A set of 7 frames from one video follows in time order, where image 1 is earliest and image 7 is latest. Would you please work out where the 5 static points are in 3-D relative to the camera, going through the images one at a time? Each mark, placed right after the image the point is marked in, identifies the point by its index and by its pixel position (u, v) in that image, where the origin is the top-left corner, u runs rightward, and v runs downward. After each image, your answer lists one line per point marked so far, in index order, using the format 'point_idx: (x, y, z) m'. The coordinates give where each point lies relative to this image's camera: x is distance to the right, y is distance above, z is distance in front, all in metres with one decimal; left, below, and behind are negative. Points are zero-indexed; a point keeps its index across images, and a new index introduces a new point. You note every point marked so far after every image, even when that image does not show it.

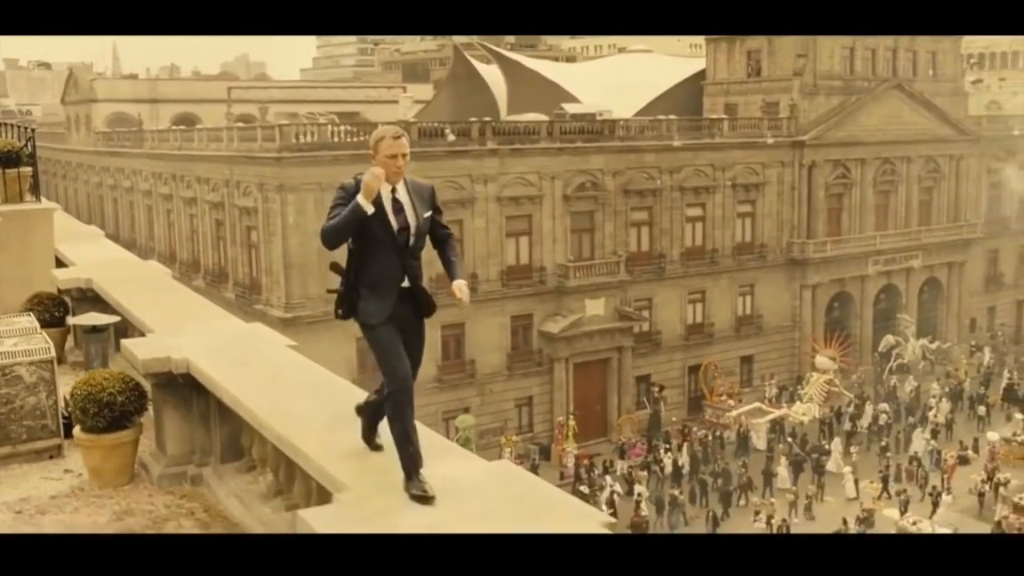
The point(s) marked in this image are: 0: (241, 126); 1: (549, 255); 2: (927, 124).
0: (-1.4, +0.9, +6.0) m
1: (+0.2, +0.2, +6.5) m
2: (+2.6, +1.0, +7.1) m
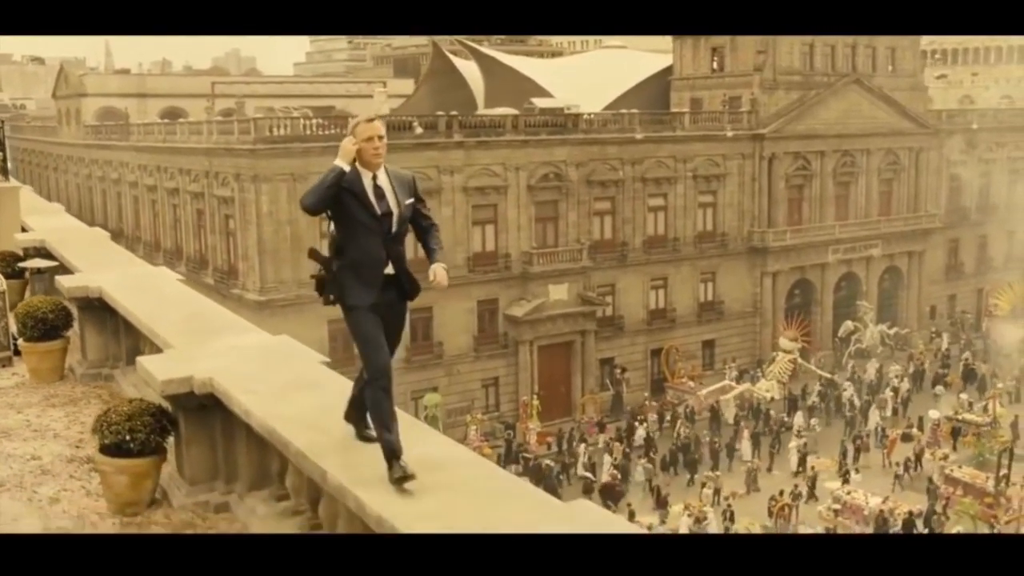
0: (-1.6, +0.9, +6.4) m
1: (0.0, +0.3, +6.8) m
2: (+2.4, +1.1, +7.3) m
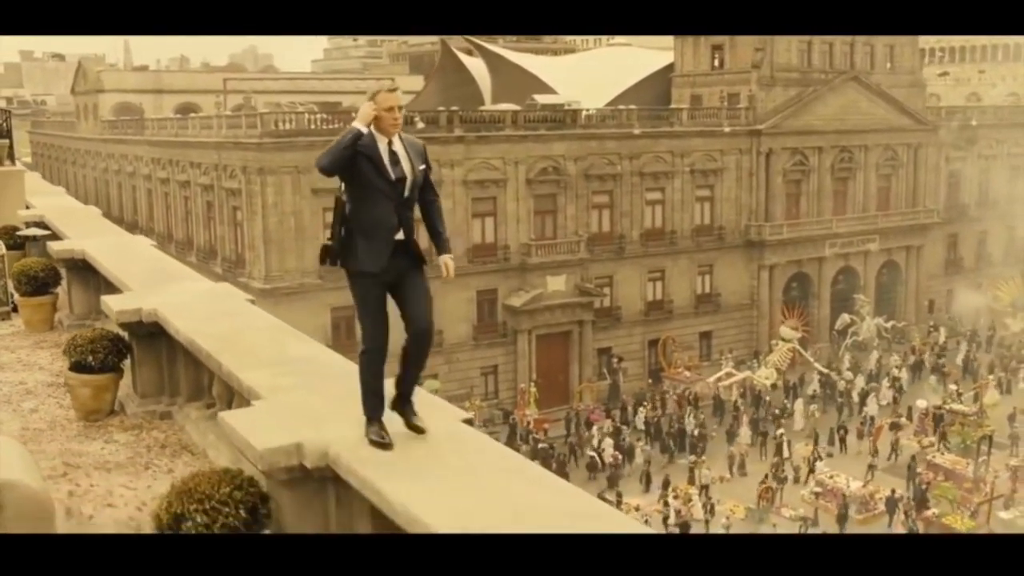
0: (-1.6, +1.0, +6.6) m
1: (0.0, +0.3, +7.0) m
2: (+2.4, +1.1, +7.4) m
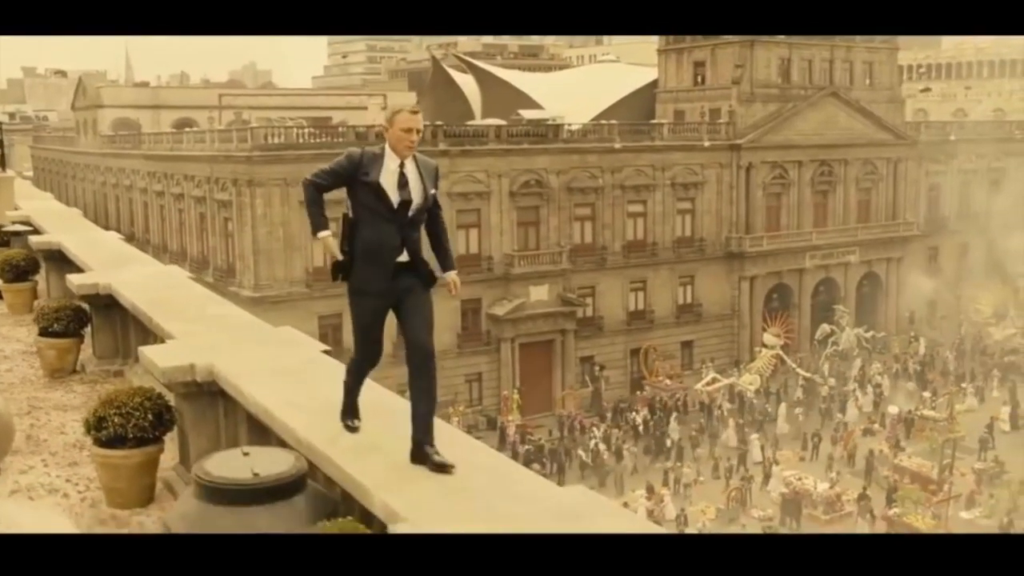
0: (-1.7, +1.0, +6.9) m
1: (-0.1, +0.3, +7.2) m
2: (+2.3, +1.1, +7.6) m
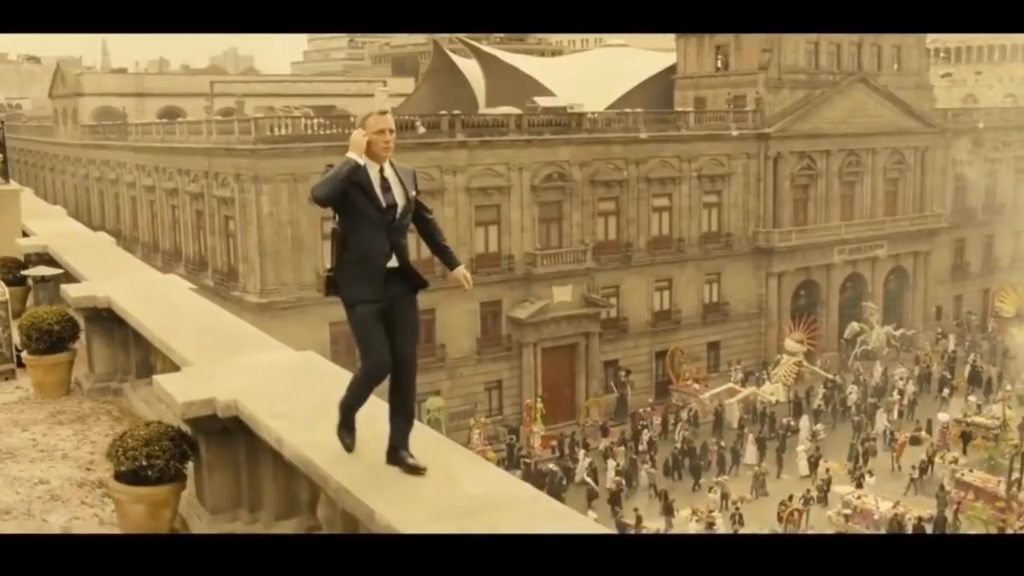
0: (-1.6, +0.9, +6.3) m
1: (0.0, +0.3, +6.7) m
2: (+2.4, +1.1, +7.2) m
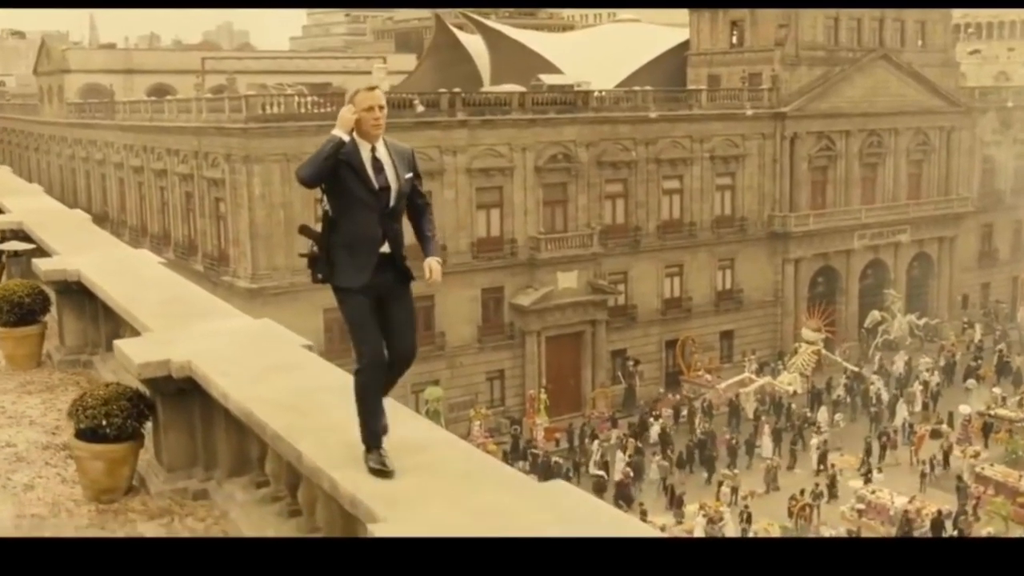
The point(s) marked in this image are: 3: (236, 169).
0: (-1.6, +1.0, +6.1) m
1: (0.0, +0.3, +6.4) m
2: (+2.4, +1.2, +6.9) m
3: (-1.4, +0.6, +5.9) m
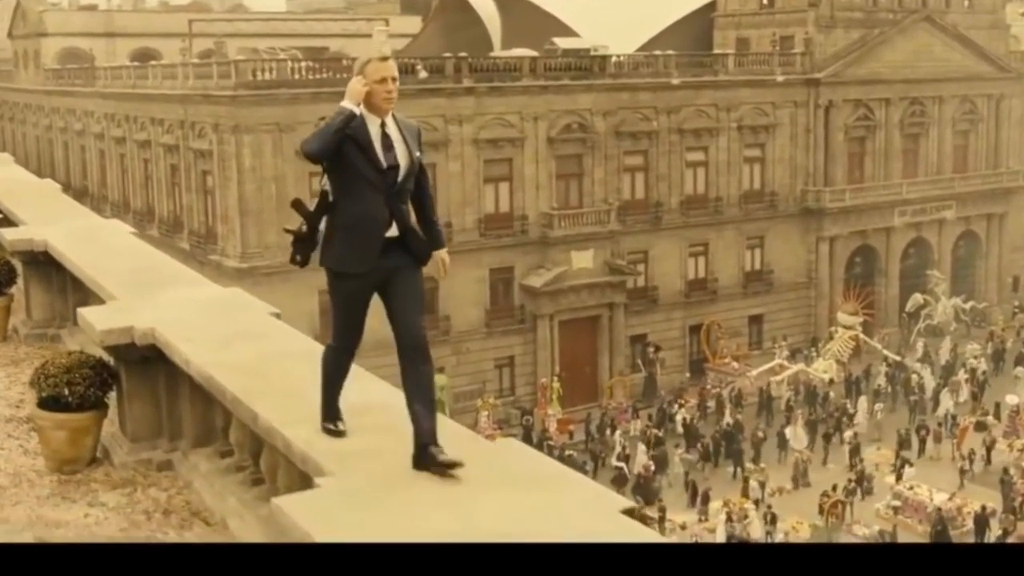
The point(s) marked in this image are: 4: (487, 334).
0: (-1.5, +1.1, +5.6) m
1: (+0.1, +0.4, +6.0) m
2: (+2.5, +1.3, +6.4) m
3: (-1.4, +0.7, +5.5) m
4: (-0.1, -0.2, +5.8) m
